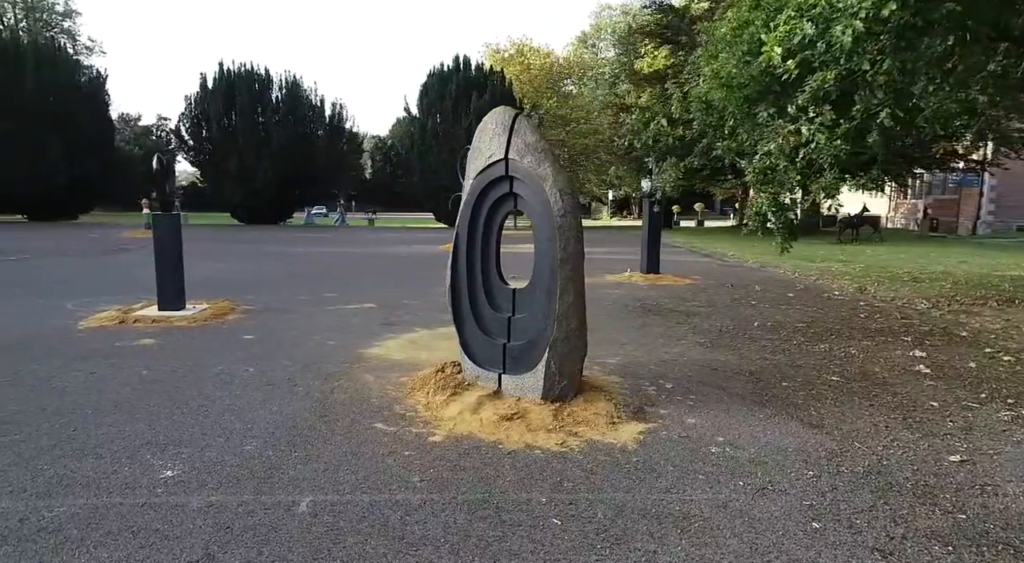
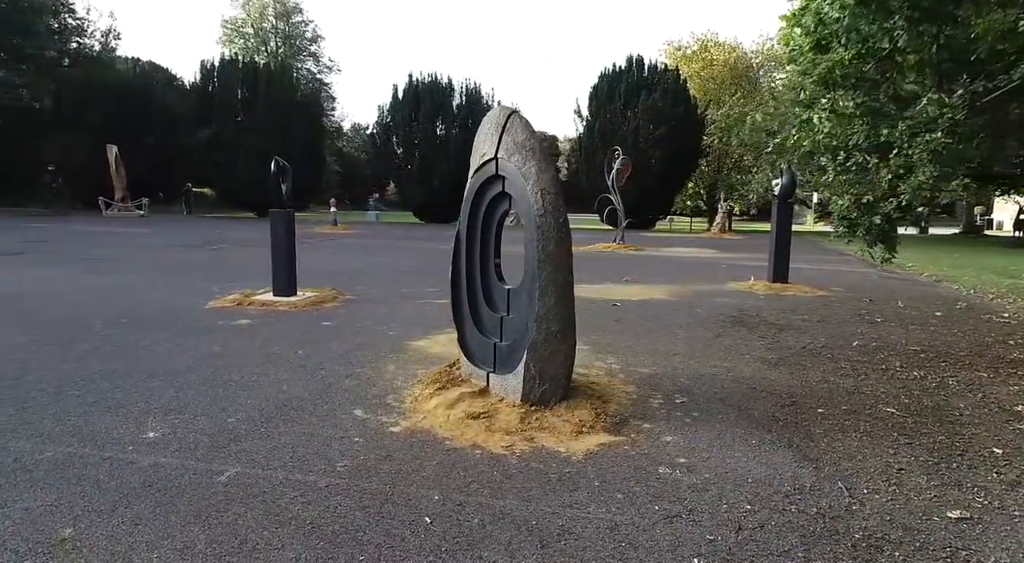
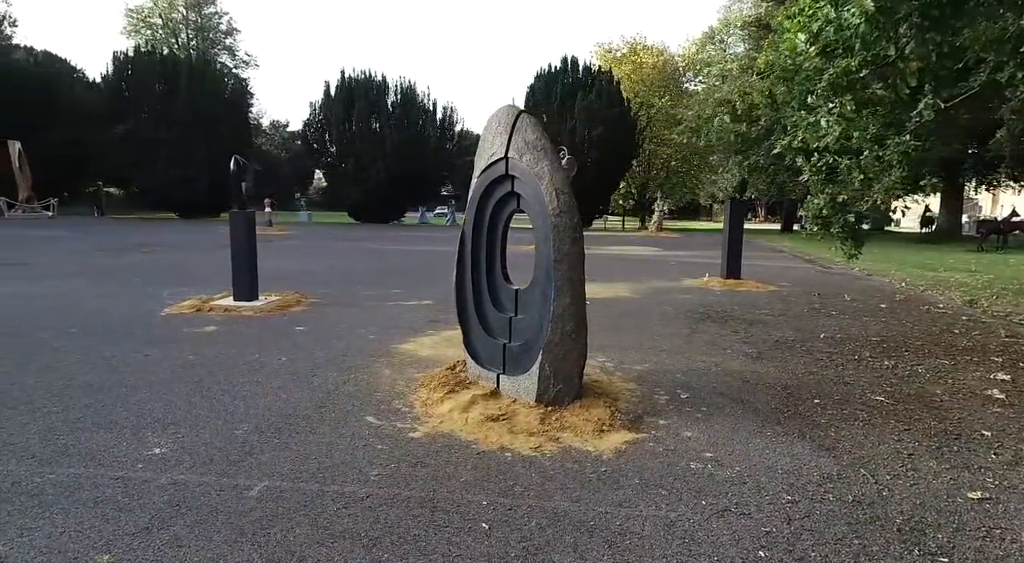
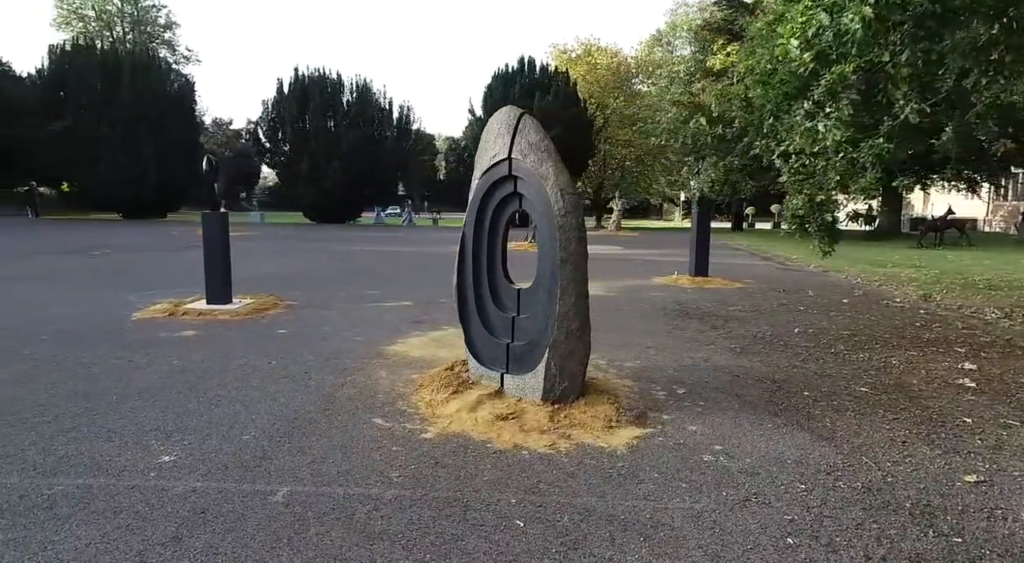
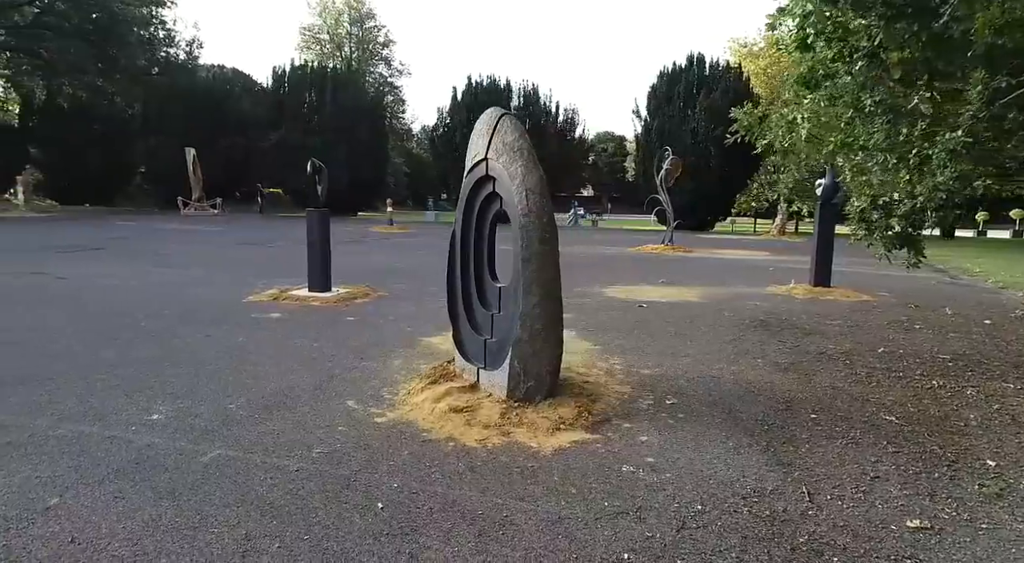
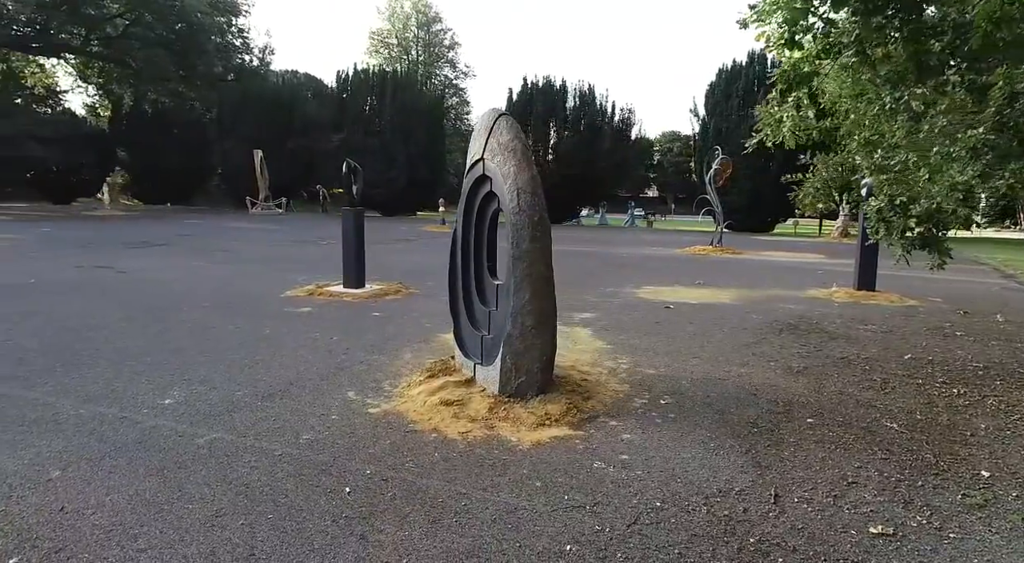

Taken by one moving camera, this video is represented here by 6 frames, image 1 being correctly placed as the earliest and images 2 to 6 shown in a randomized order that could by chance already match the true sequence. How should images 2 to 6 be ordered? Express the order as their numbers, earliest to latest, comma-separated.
4, 3, 2, 5, 6
